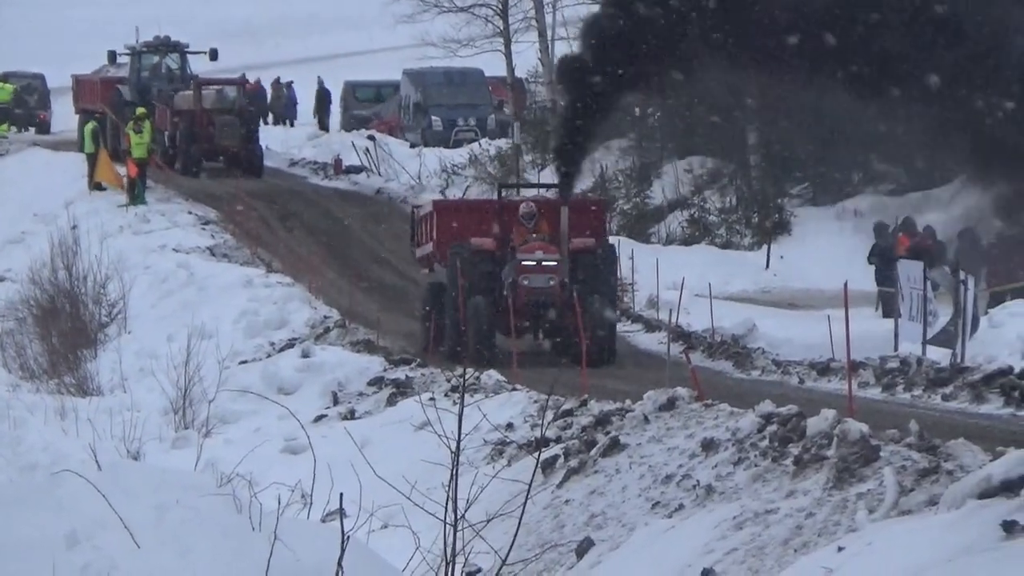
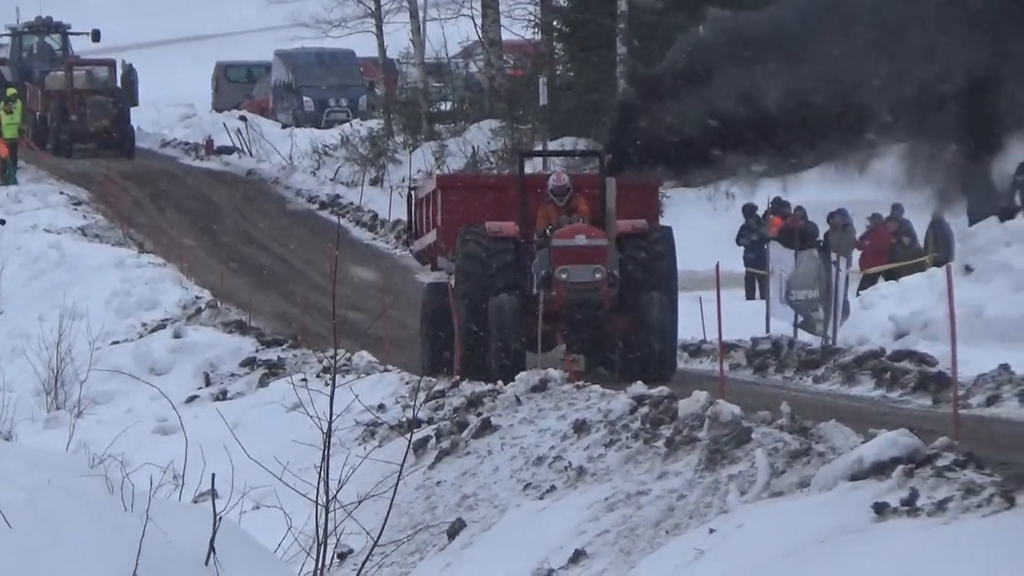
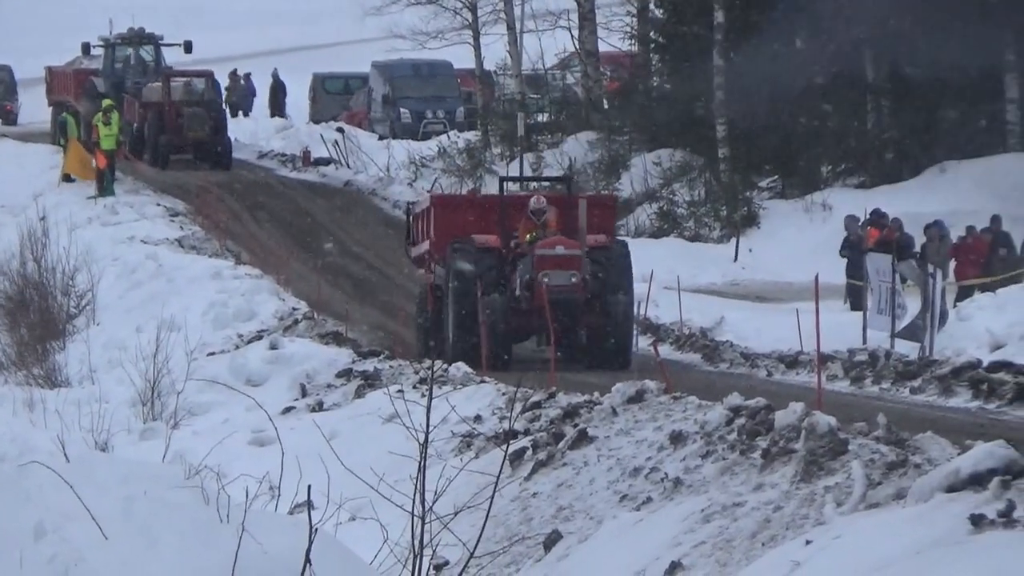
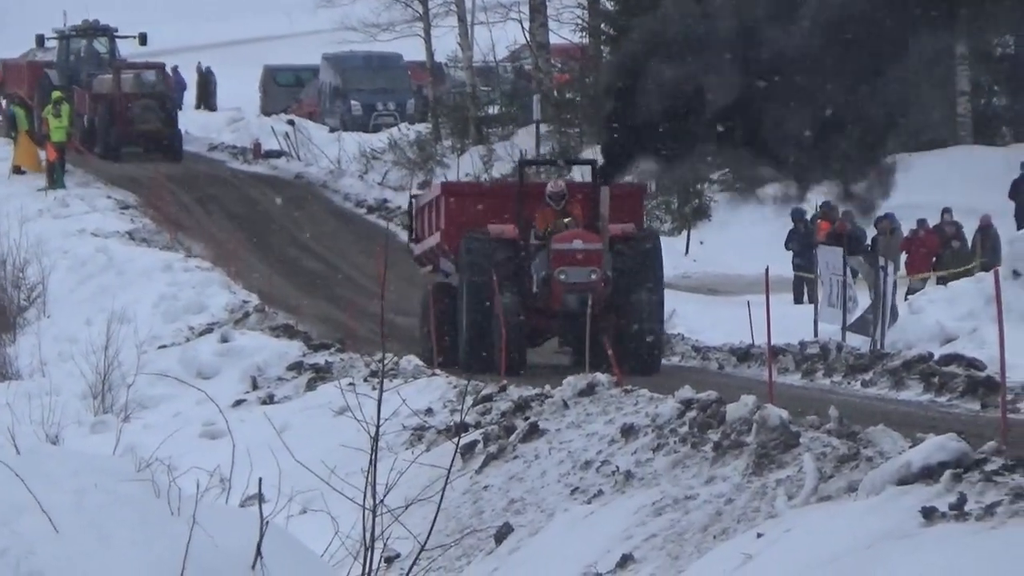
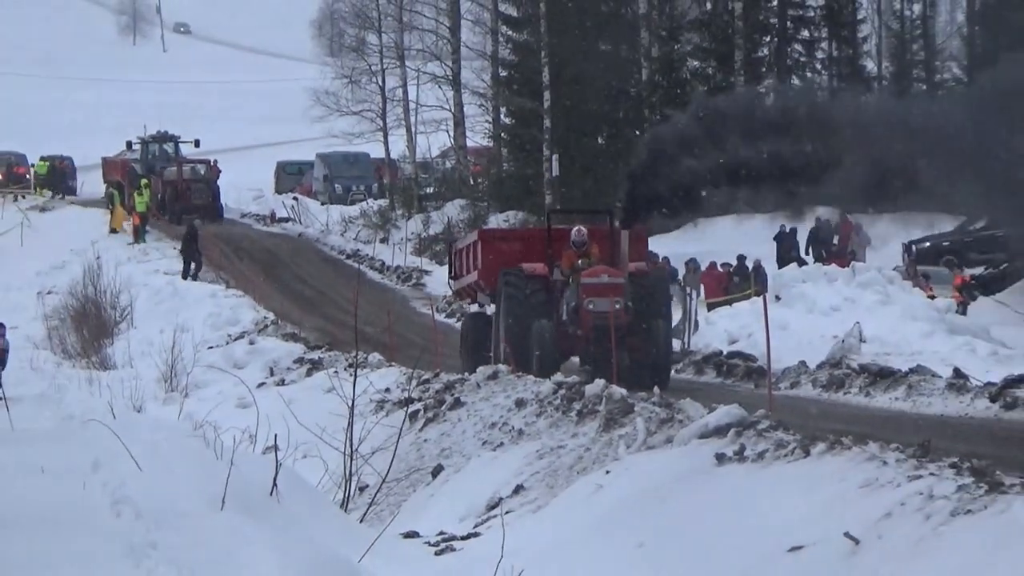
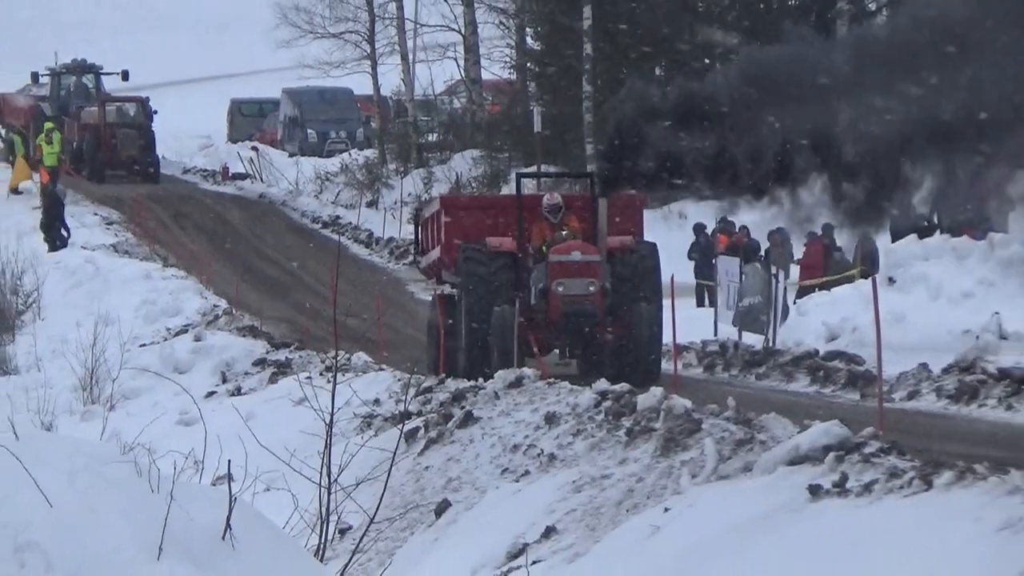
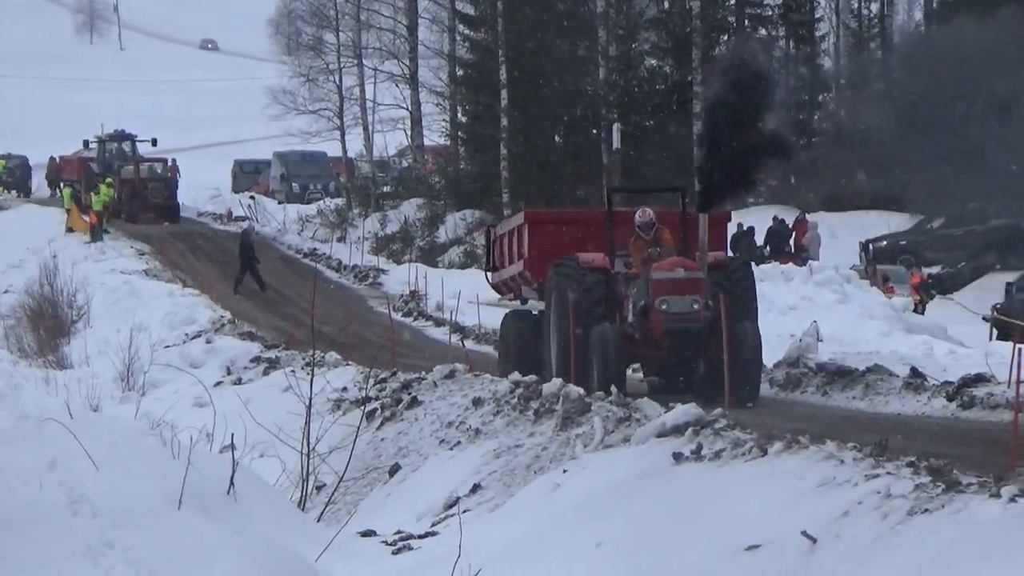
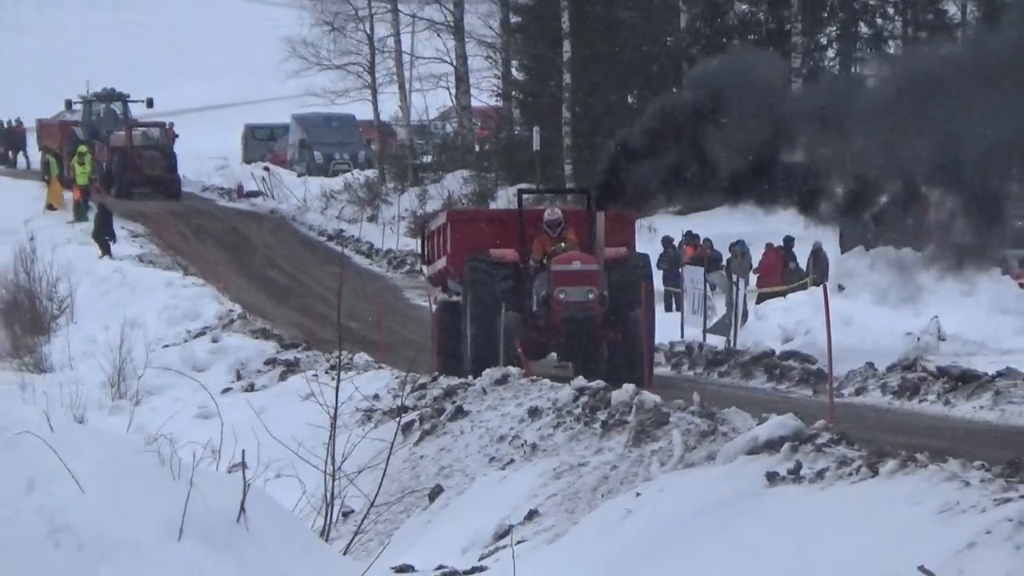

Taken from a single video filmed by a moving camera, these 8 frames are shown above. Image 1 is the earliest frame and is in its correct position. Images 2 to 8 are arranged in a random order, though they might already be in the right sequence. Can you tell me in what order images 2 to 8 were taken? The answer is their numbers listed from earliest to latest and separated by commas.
3, 4, 2, 6, 8, 5, 7
